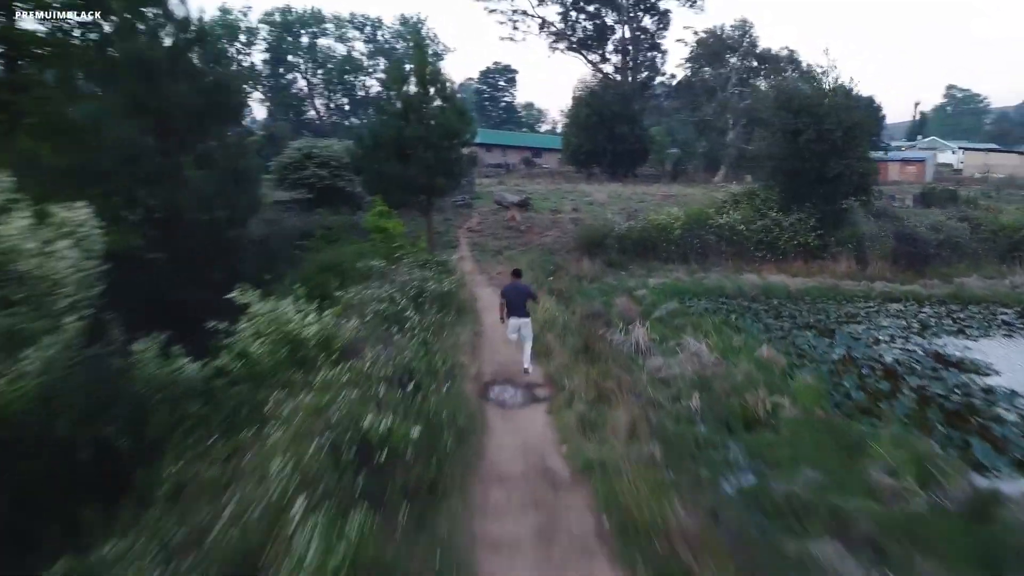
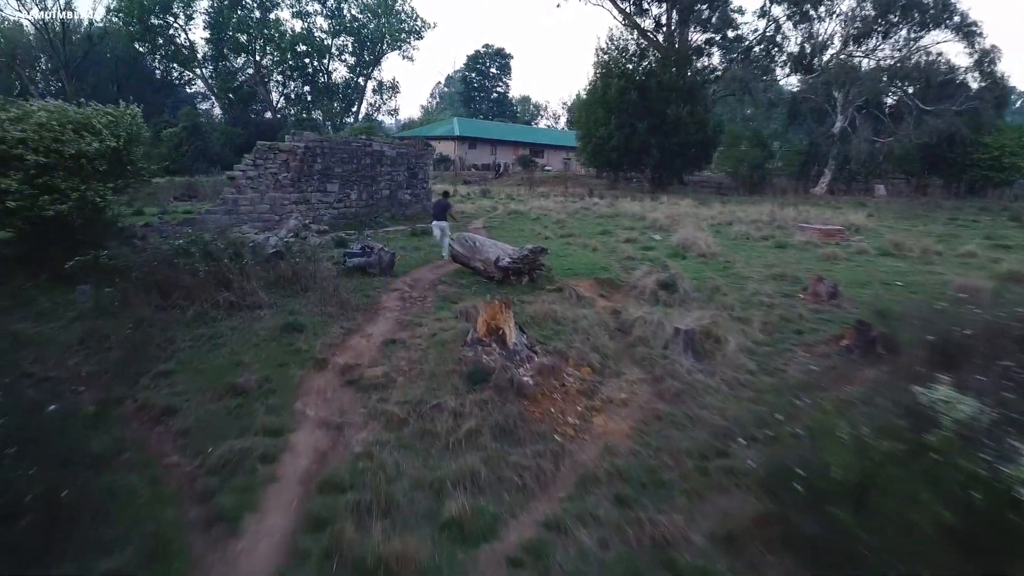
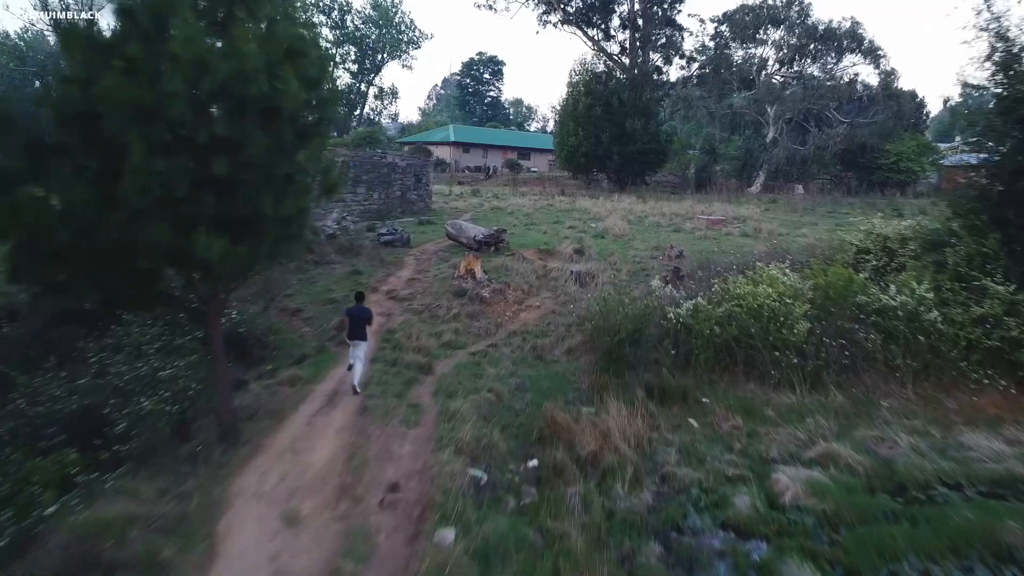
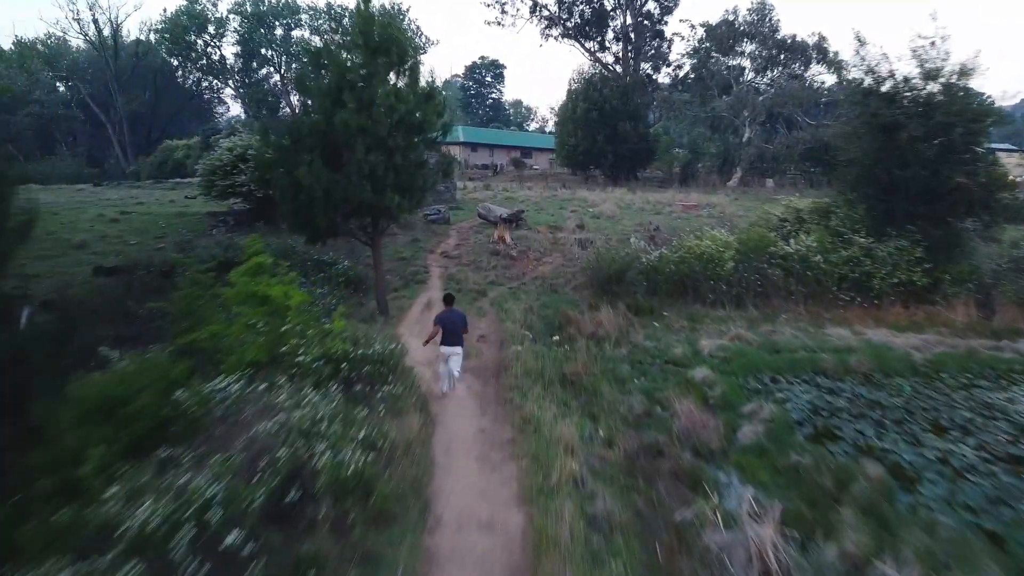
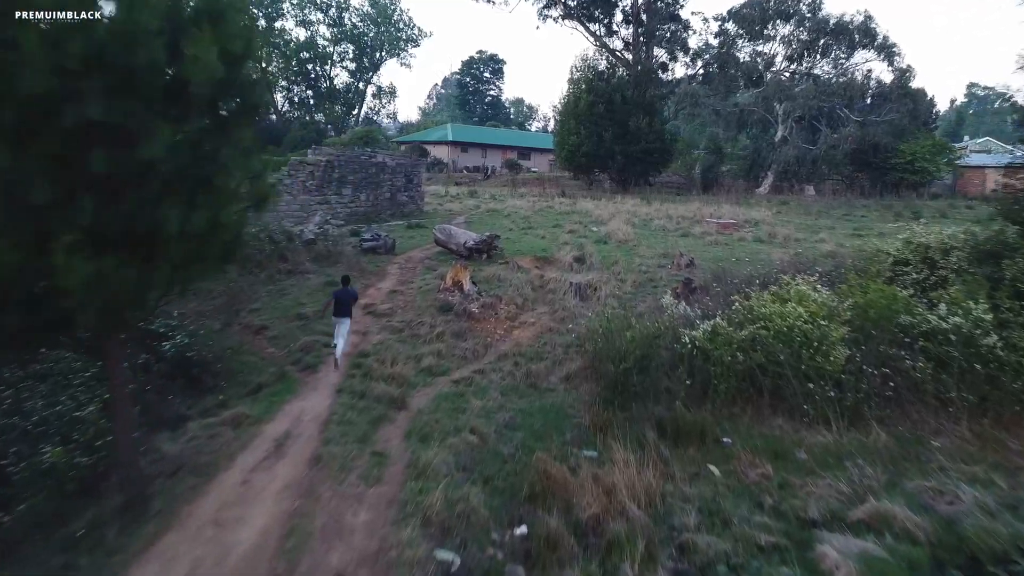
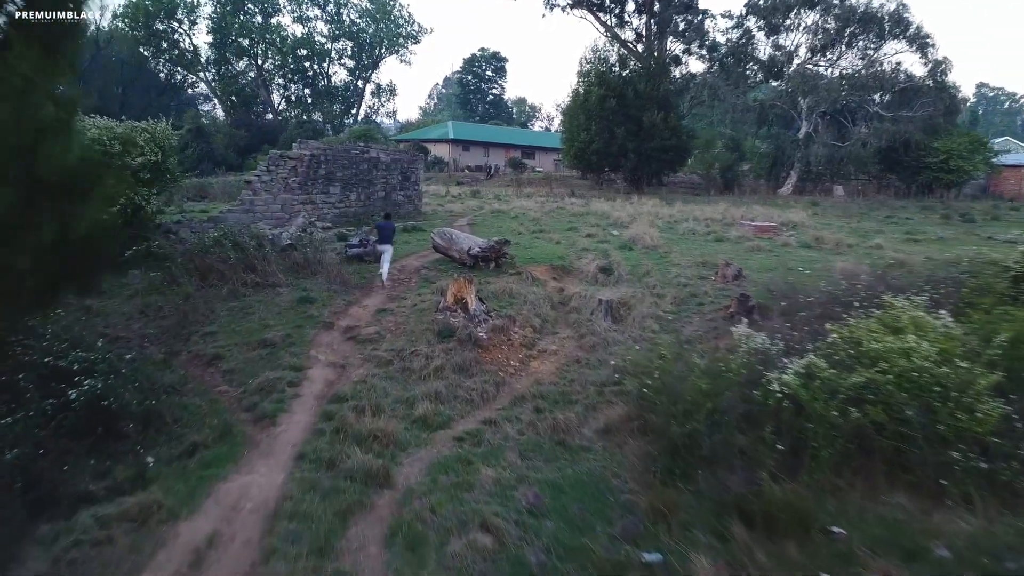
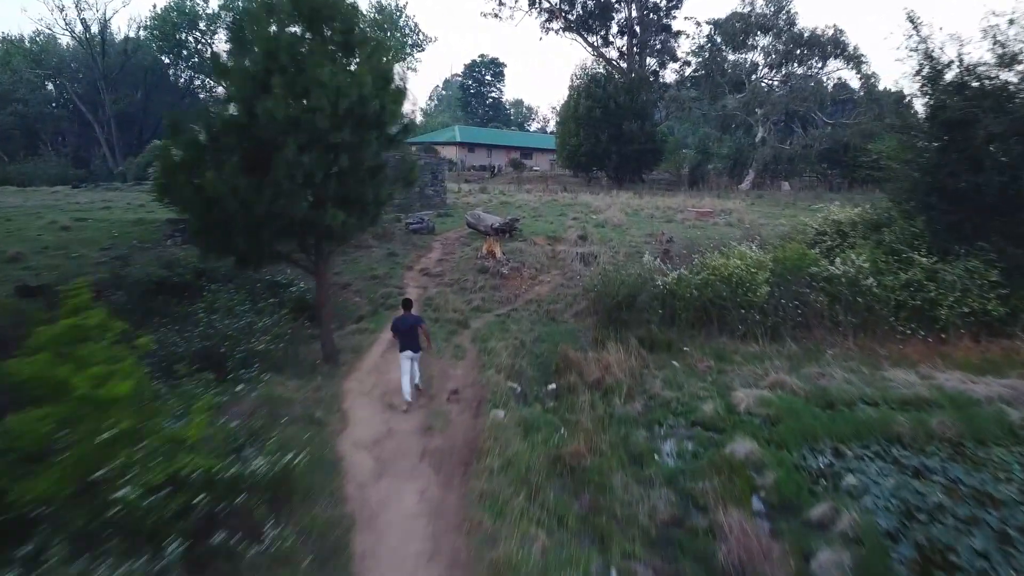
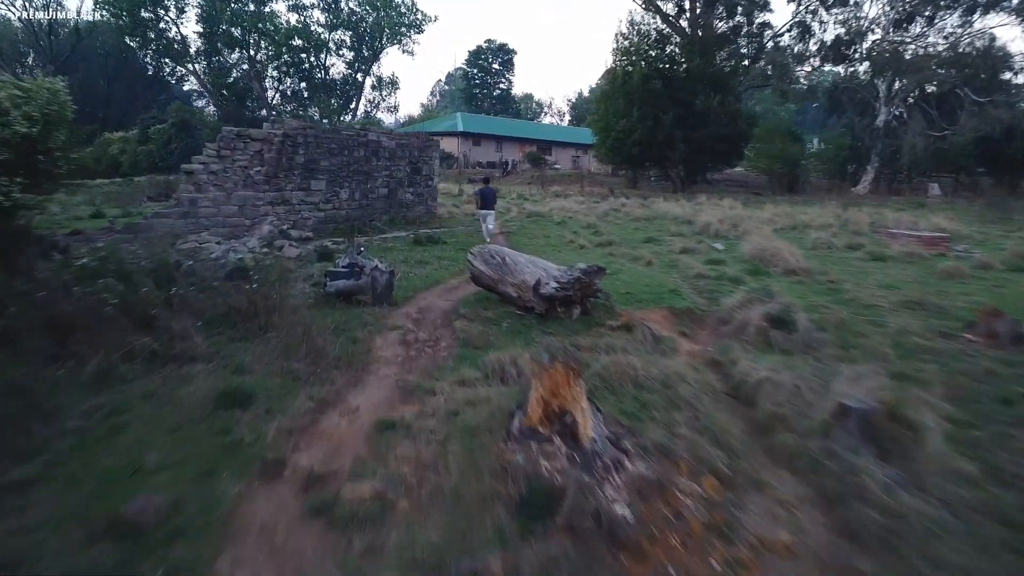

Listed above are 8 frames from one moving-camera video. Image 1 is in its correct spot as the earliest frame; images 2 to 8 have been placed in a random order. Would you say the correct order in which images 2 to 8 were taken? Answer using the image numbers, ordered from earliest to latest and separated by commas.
4, 7, 3, 5, 6, 2, 8
